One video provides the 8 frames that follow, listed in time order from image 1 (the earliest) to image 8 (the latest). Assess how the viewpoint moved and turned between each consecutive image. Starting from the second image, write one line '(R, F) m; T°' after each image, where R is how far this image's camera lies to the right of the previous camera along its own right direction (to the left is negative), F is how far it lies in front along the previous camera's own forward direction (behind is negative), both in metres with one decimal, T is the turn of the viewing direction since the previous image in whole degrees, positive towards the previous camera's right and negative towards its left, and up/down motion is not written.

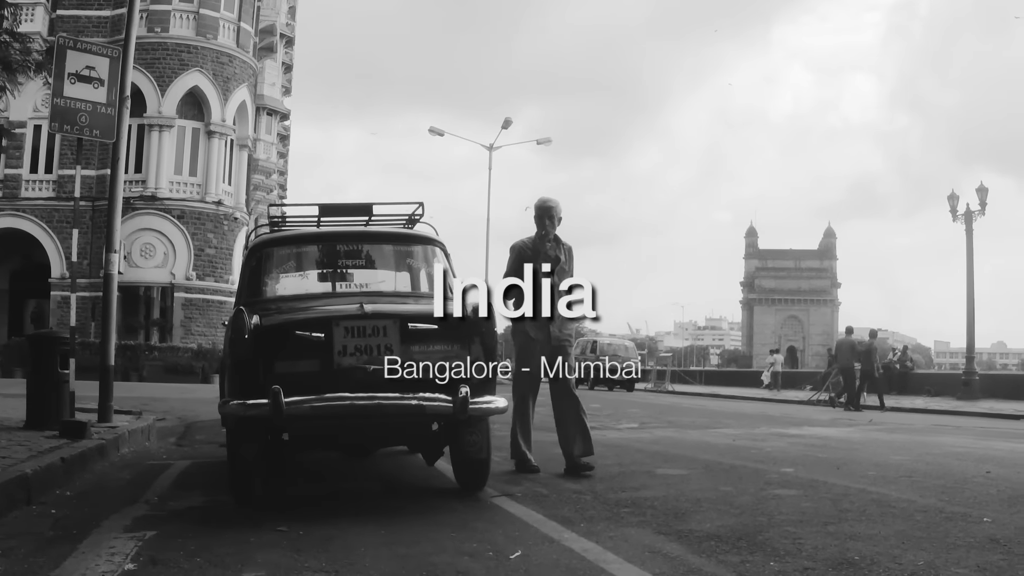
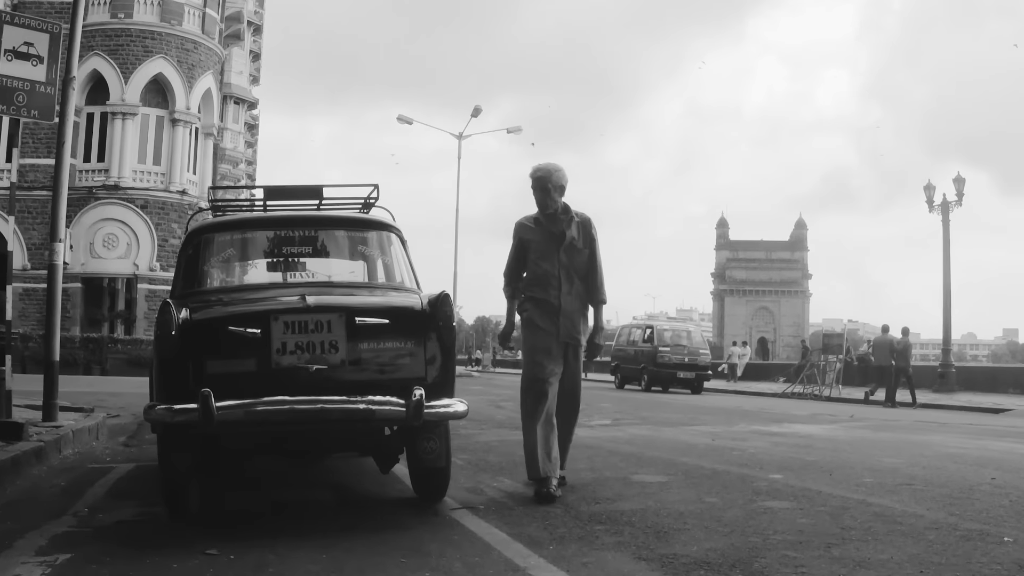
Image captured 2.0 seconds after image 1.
(+0.1, +0.6) m; +2°
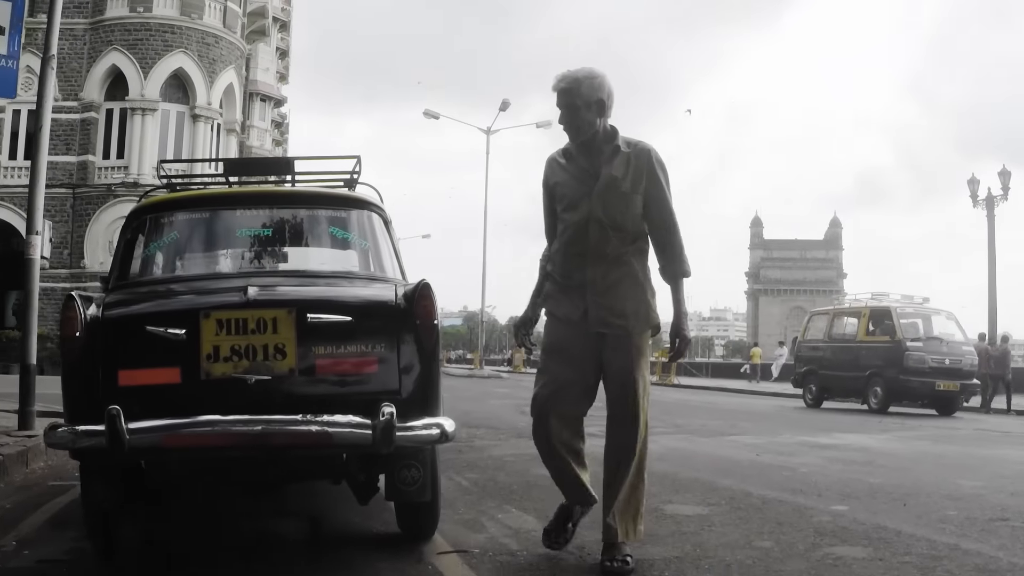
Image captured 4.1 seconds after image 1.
(+0.1, +1.0) m; -2°
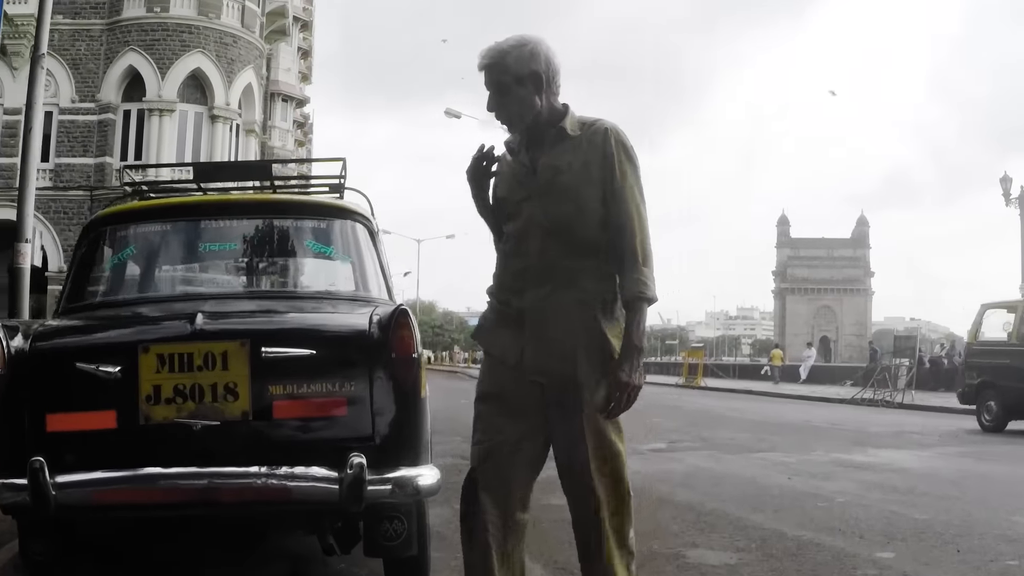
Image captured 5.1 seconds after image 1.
(+0.1, +0.6) m; -2°
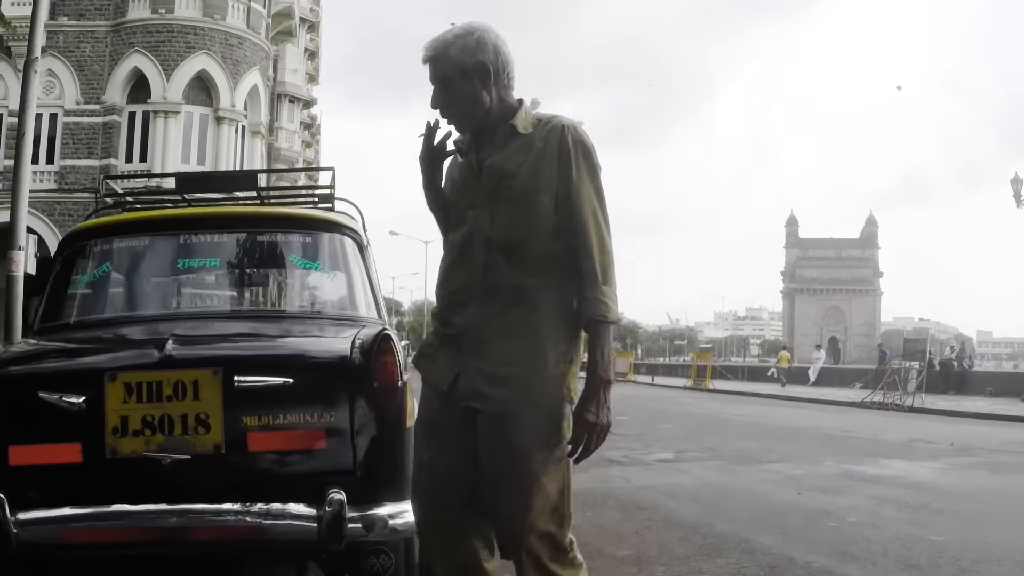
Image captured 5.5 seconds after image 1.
(+0.1, +0.2) m; 0°
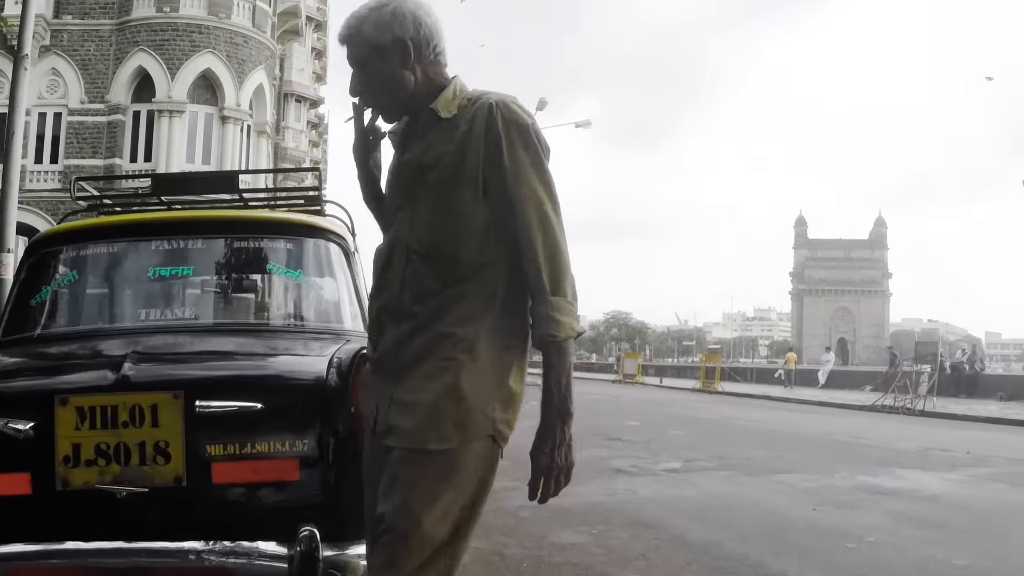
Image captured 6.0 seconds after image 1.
(0.0, +0.3) m; 0°
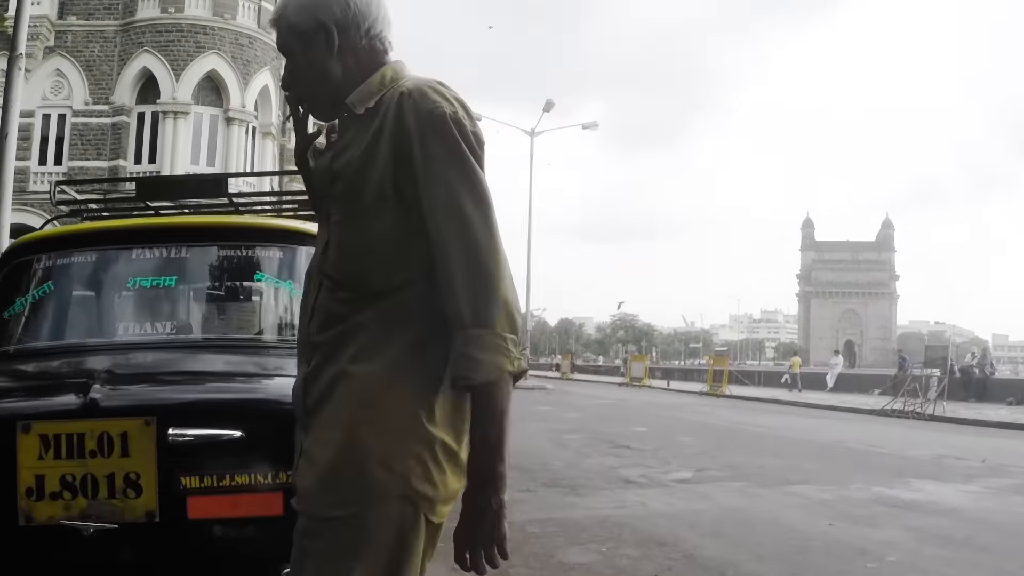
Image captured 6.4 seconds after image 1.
(0.0, +0.2) m; 0°
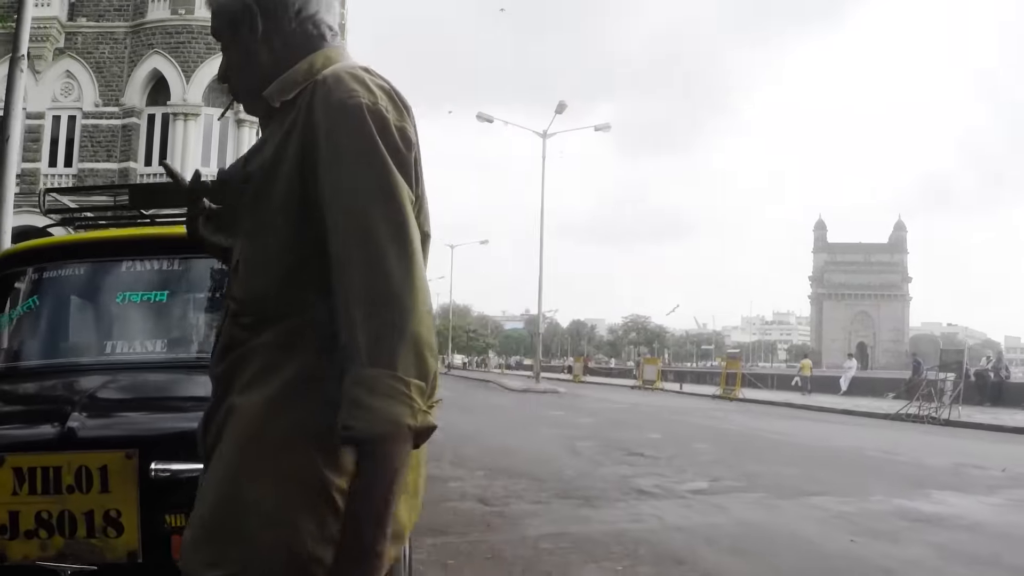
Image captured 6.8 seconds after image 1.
(0.0, +0.2) m; -1°
